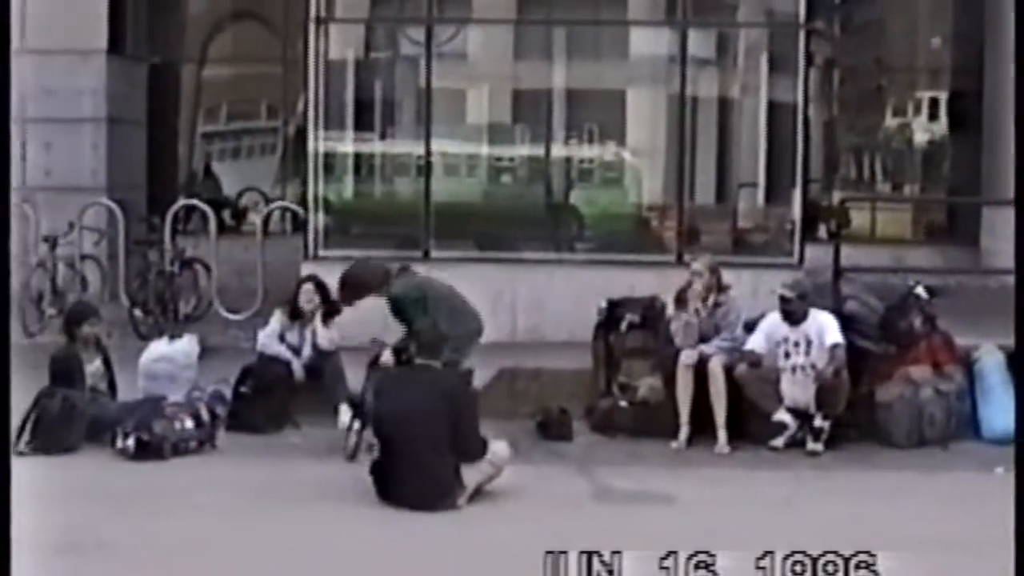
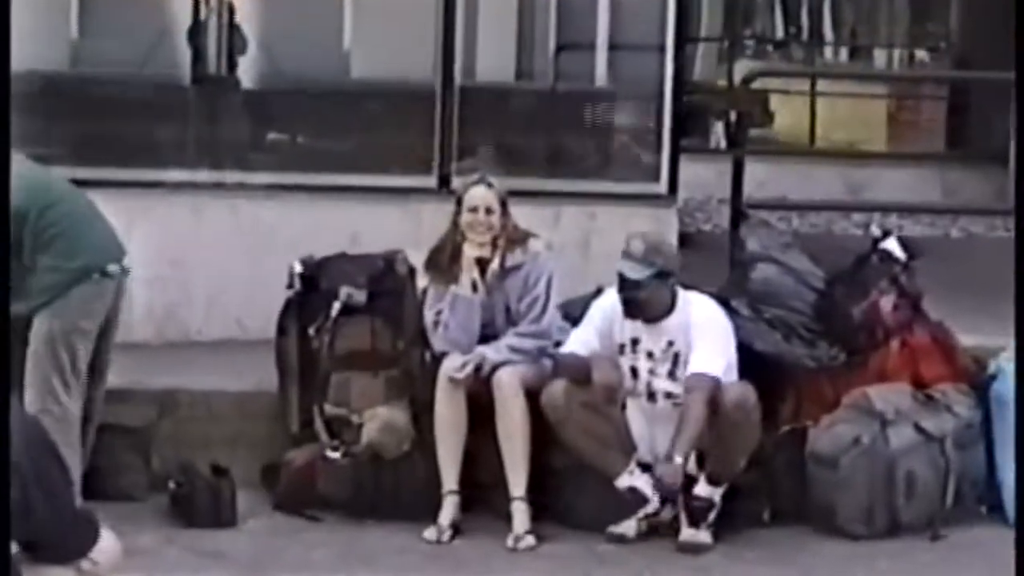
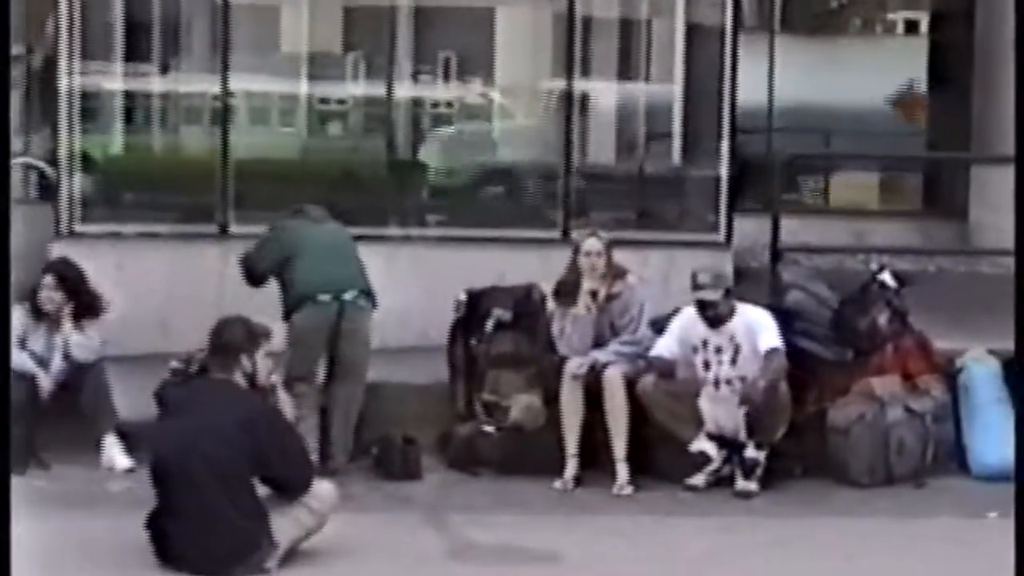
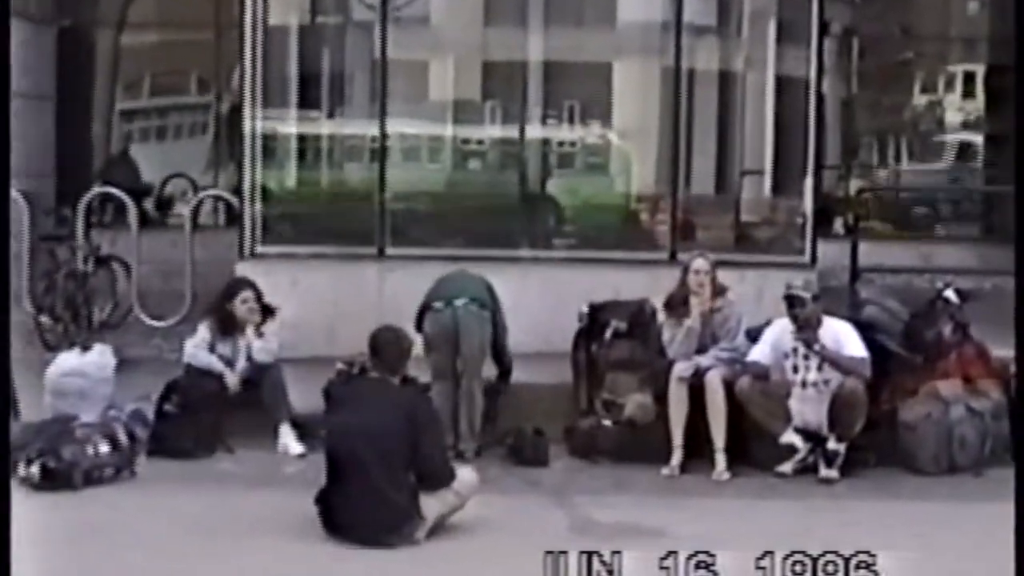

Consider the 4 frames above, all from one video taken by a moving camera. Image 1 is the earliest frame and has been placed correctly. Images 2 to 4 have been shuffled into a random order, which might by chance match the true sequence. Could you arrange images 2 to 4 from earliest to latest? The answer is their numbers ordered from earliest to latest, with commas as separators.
4, 3, 2
